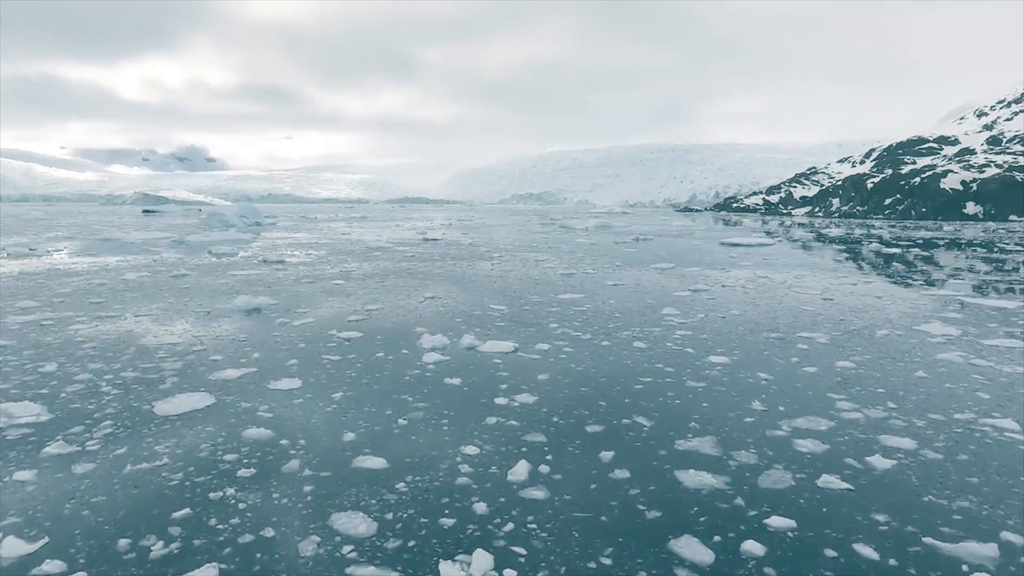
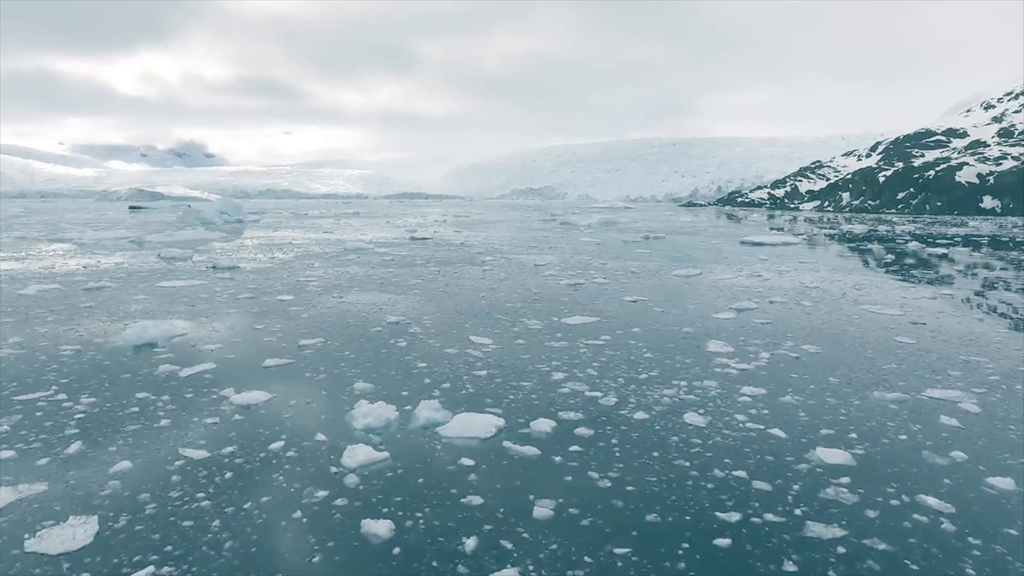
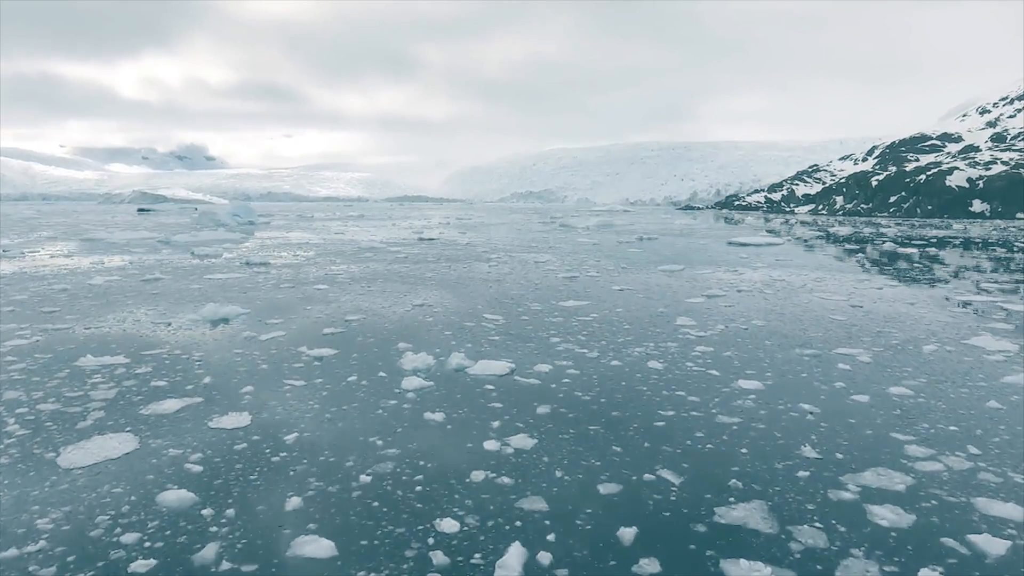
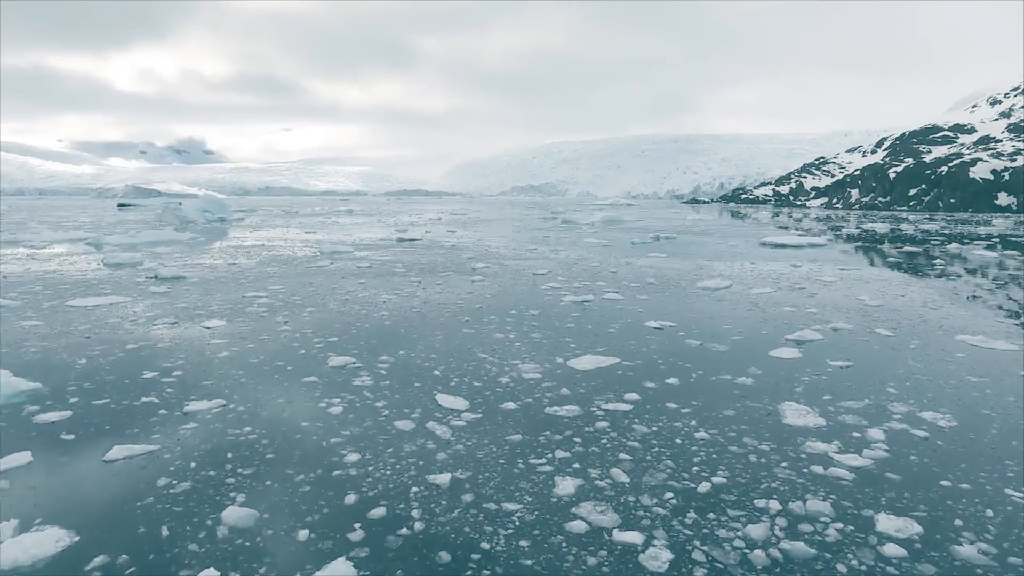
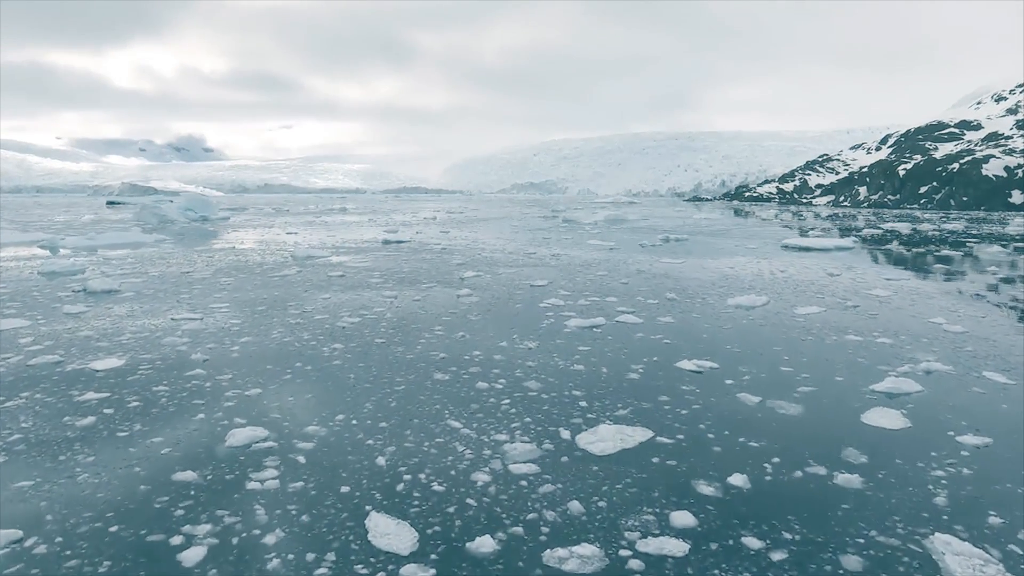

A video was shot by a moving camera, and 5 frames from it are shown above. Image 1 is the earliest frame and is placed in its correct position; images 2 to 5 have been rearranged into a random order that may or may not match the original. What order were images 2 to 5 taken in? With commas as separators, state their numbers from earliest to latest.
3, 2, 4, 5
